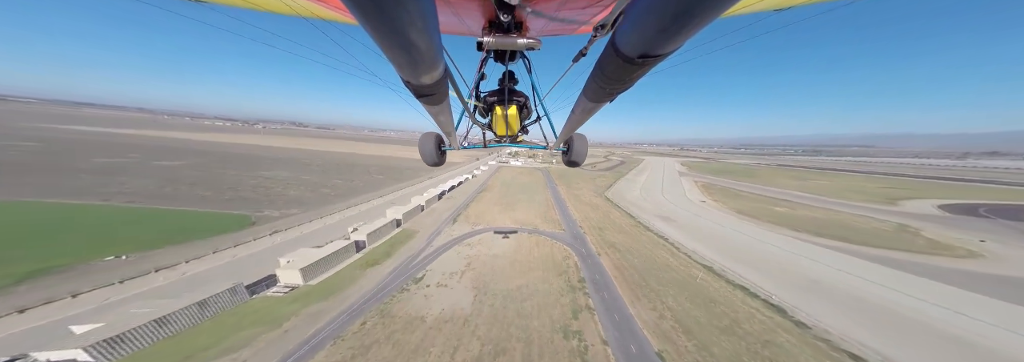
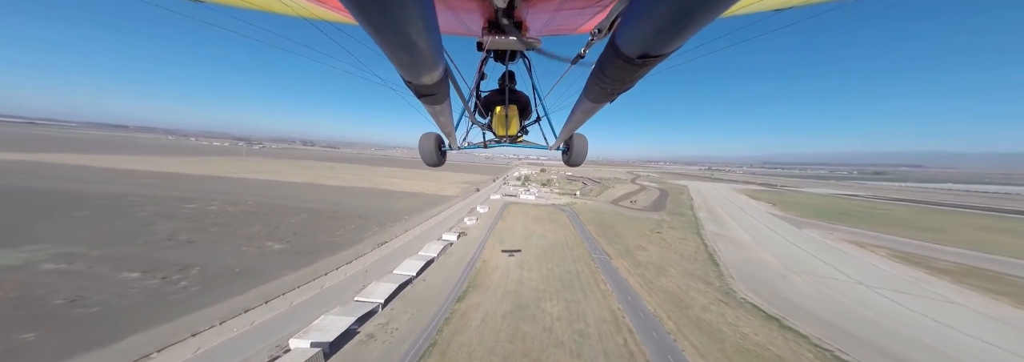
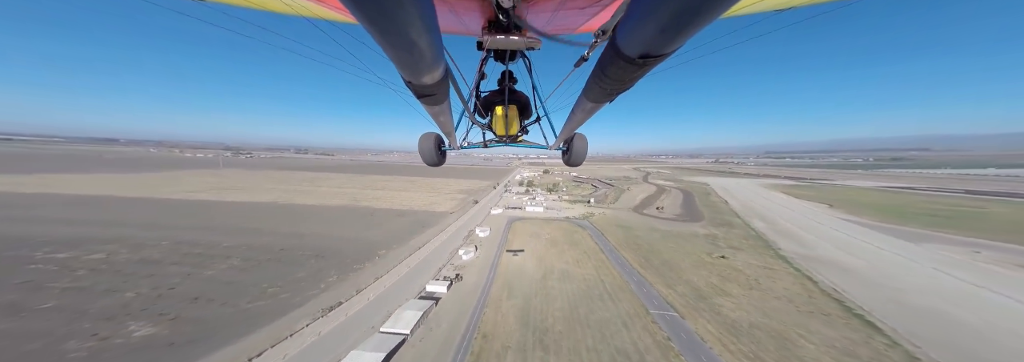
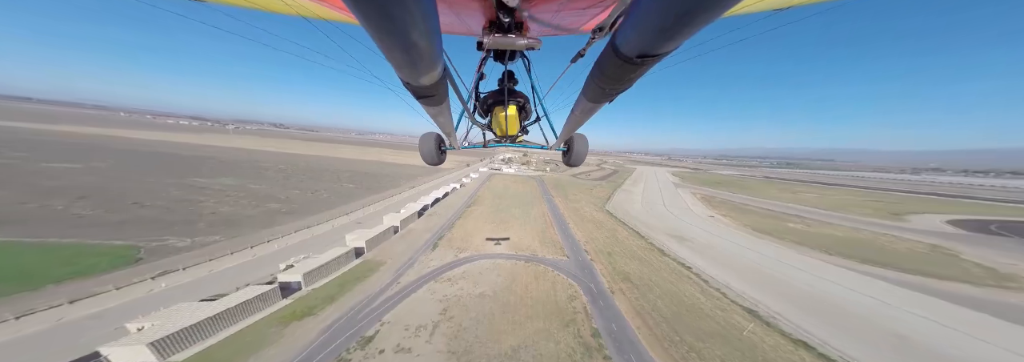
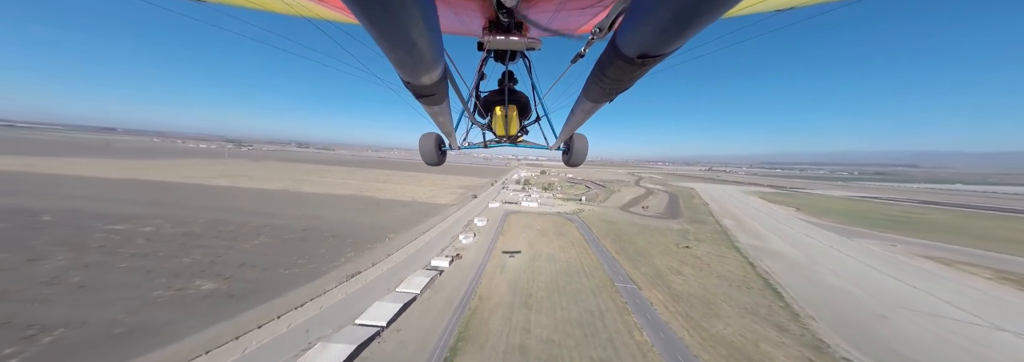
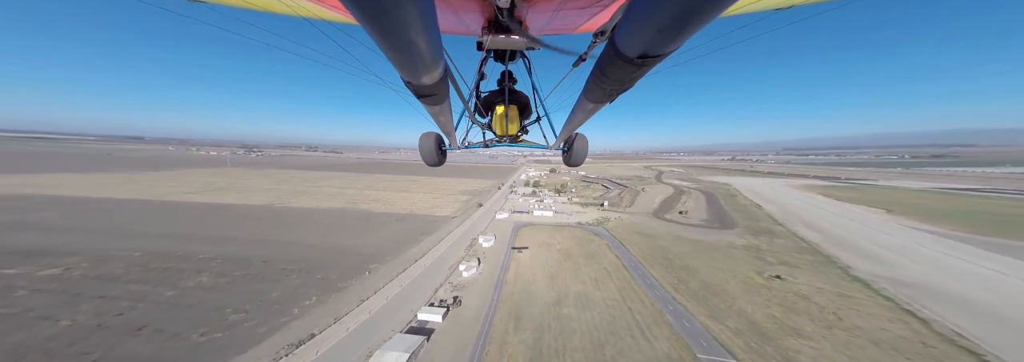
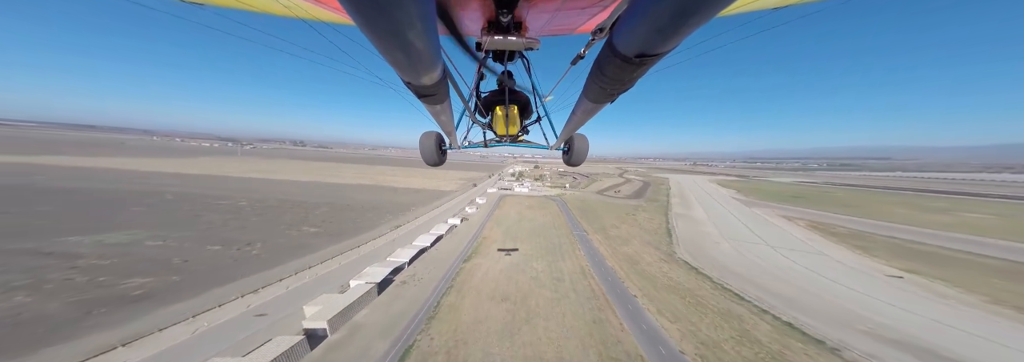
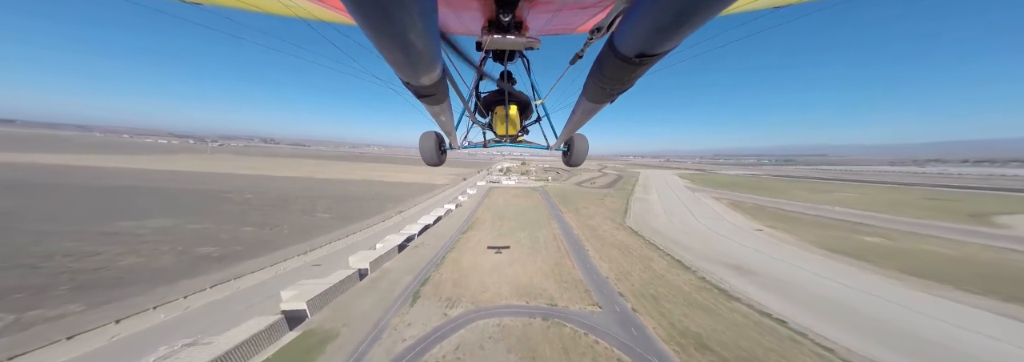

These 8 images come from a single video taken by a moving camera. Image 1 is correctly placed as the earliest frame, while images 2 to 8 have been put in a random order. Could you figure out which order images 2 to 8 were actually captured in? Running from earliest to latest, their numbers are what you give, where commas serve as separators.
4, 8, 7, 2, 5, 3, 6
